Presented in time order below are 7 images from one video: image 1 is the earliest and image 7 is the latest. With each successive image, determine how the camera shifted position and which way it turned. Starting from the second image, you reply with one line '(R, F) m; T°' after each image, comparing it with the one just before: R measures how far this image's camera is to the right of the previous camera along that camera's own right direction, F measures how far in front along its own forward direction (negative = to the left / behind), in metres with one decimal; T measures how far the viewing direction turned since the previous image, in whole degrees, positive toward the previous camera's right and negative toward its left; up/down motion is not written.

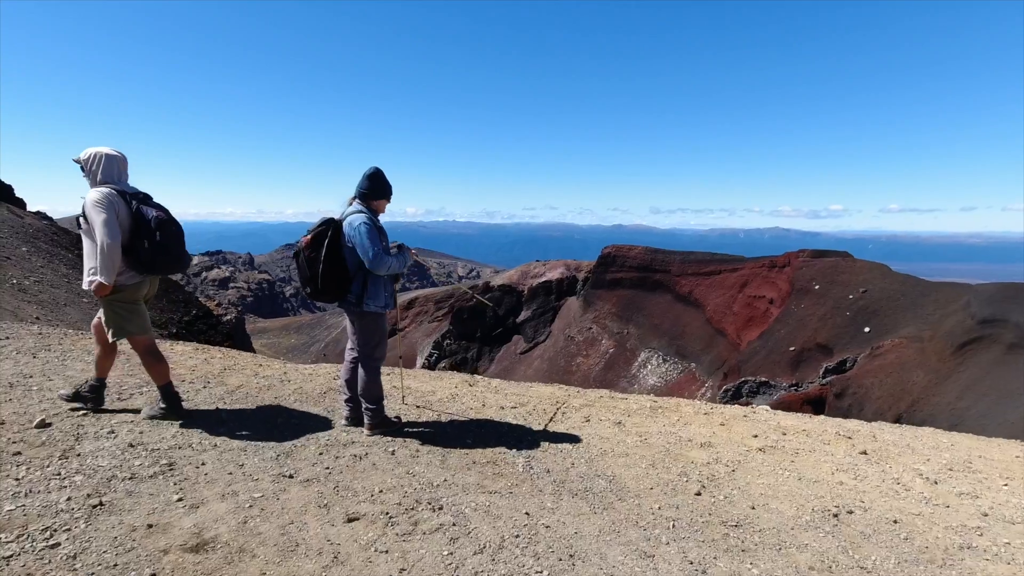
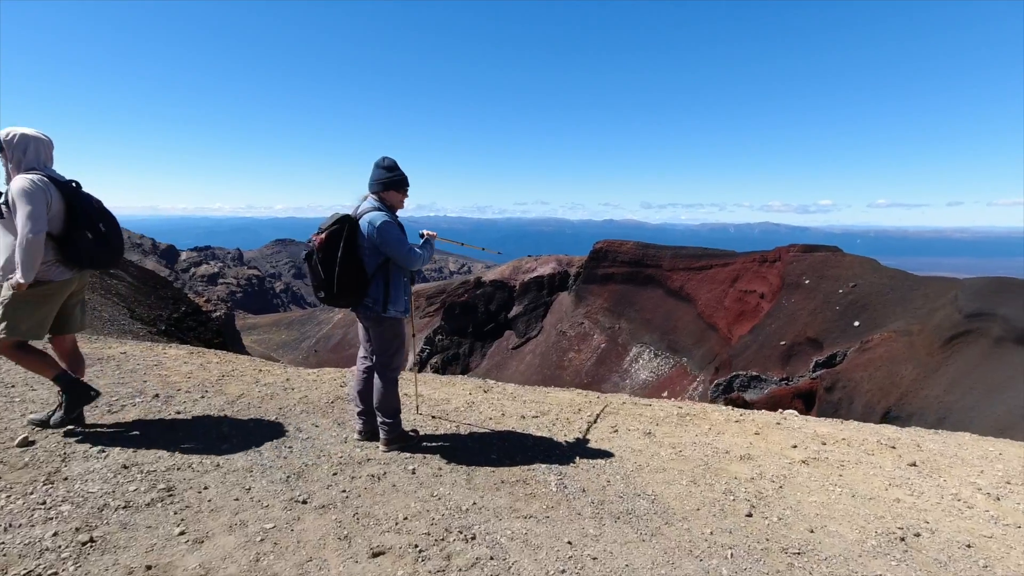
(-0.4, +0.4) m; +1°
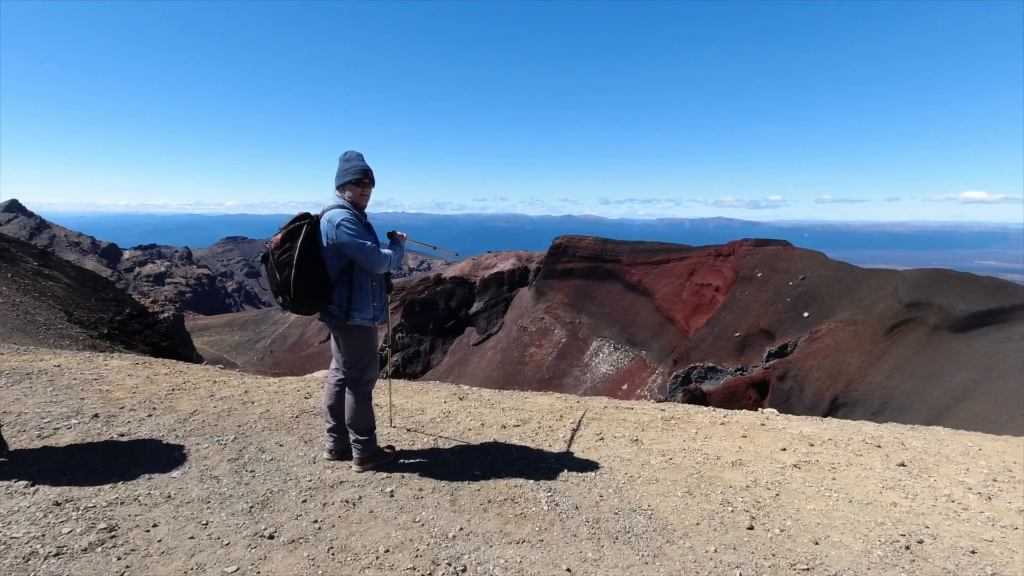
(-0.2, +0.4) m; +4°
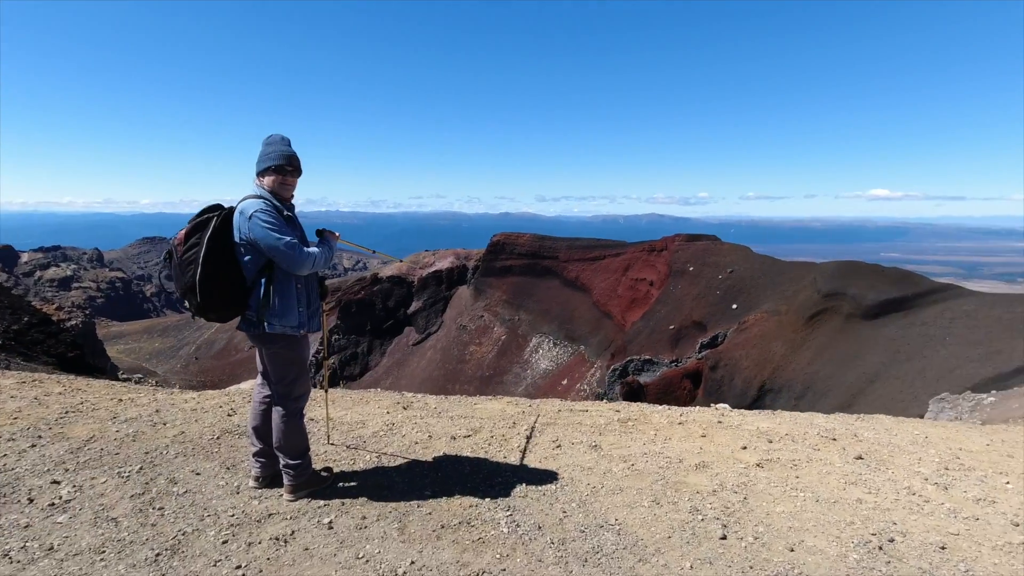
(-0.1, +0.5) m; +6°
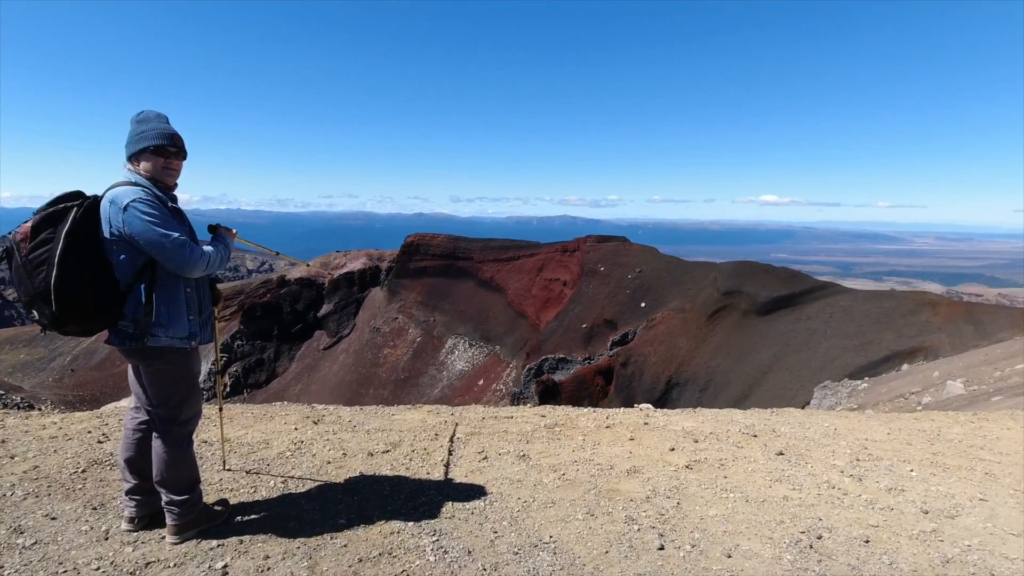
(-0.1, +0.4) m; +9°
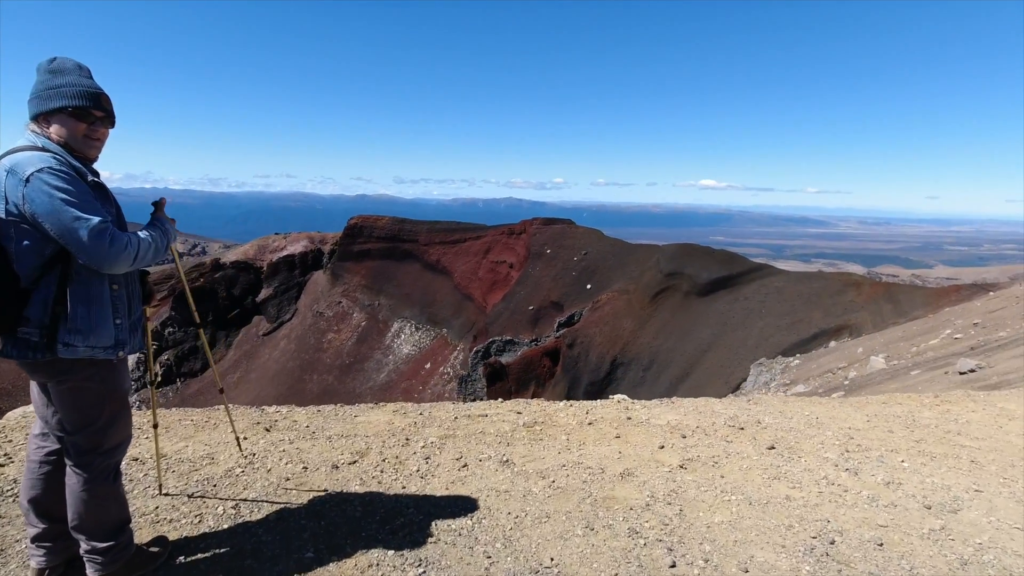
(-0.3, +0.5) m; +6°
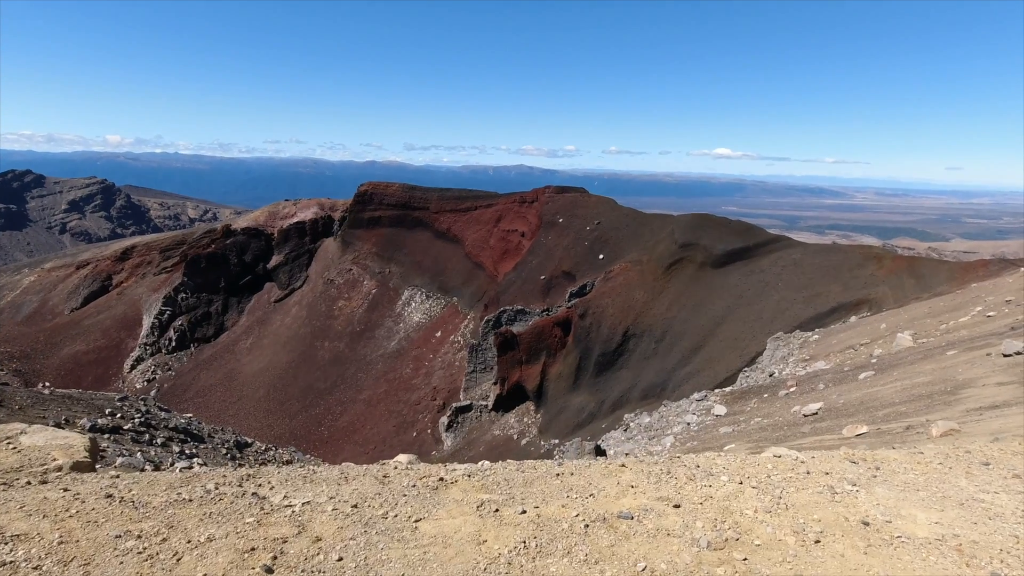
(-1.0, +2.5) m; -1°
